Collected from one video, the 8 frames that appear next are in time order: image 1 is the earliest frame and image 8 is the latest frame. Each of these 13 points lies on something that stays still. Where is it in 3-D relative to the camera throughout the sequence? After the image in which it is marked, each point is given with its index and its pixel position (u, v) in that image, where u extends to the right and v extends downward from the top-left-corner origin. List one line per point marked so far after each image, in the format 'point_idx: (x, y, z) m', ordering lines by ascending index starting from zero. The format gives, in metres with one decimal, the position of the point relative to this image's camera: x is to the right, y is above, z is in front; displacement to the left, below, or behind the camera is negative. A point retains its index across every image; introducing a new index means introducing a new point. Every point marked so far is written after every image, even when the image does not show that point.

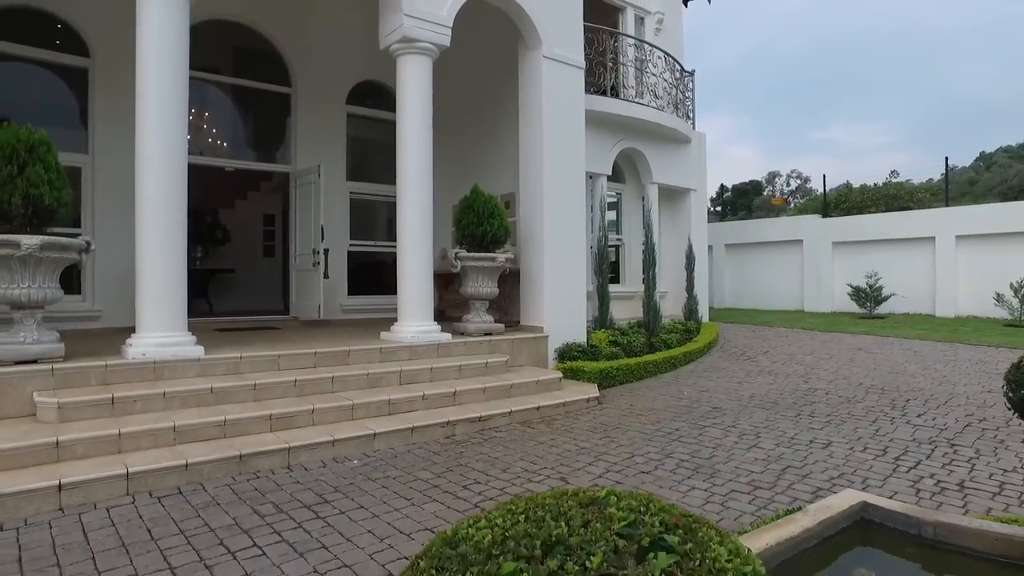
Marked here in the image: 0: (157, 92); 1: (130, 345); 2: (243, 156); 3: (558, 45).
0: (-2.7, +1.5, +5.2) m
1: (-2.8, -0.4, +5.1) m
2: (-3.3, +1.7, +8.5) m
3: (+0.5, +2.9, +8.0) m
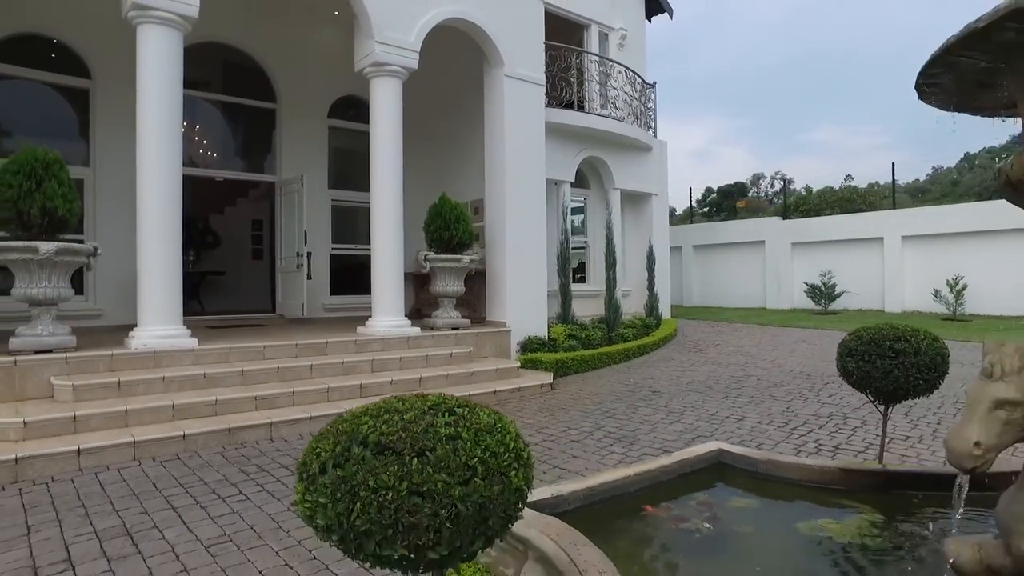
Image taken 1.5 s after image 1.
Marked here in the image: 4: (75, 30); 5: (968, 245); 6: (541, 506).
0: (-3.1, +1.5, +5.9) m
1: (-3.2, -0.4, +5.8) m
2: (-3.8, +1.7, +9.3) m
3: (+0.1, +2.9, +8.7) m
4: (-4.7, +2.8, +7.4) m
5: (+8.9, +0.8, +13.7) m
6: (+0.1, -0.9, +2.8) m
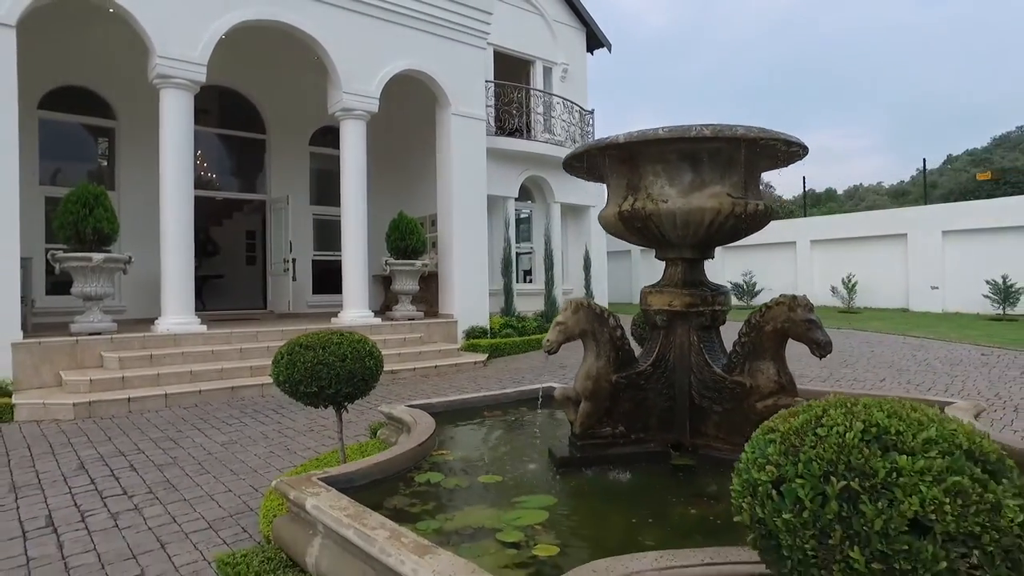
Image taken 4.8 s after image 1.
0: (-3.9, +1.5, +7.9) m
1: (-4.0, -0.4, +7.8) m
2: (-4.6, +1.7, +11.3) m
3: (-0.8, +2.9, +10.8) m
4: (-5.5, +2.8, +9.4) m
5: (+8.0, +0.9, +15.8) m
6: (-0.6, -0.8, +4.8) m
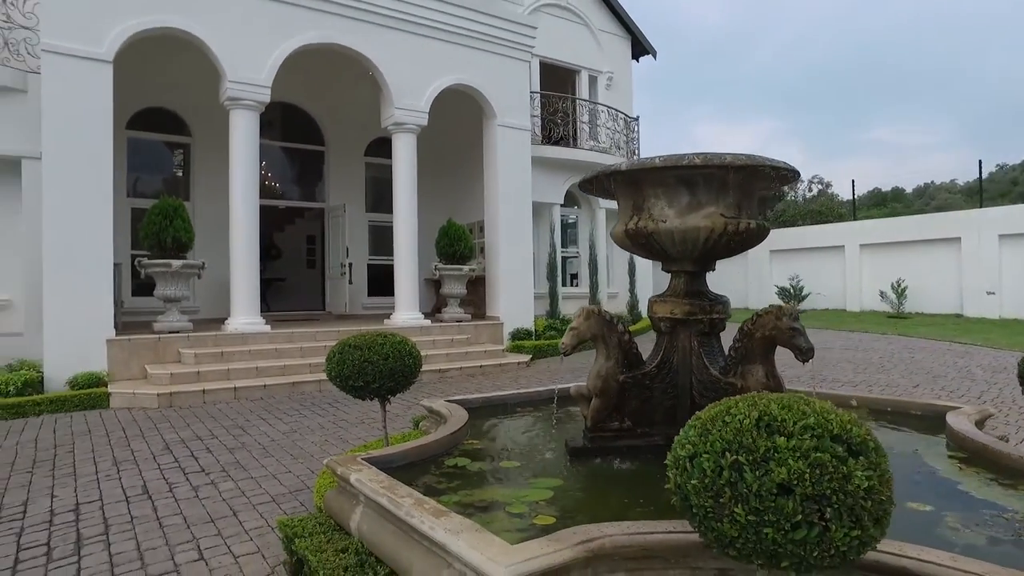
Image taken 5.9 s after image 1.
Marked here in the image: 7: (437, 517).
0: (-3.4, +1.5, +8.7) m
1: (-3.5, -0.4, +8.6) m
2: (-3.9, +1.6, +12.1) m
3: (0.0, +2.8, +11.3) m
4: (-4.9, +2.8, +10.3) m
5: (+9.1, +0.8, +15.6) m
6: (-0.4, -0.9, +5.3) m
7: (-0.3, -0.9, +2.6) m
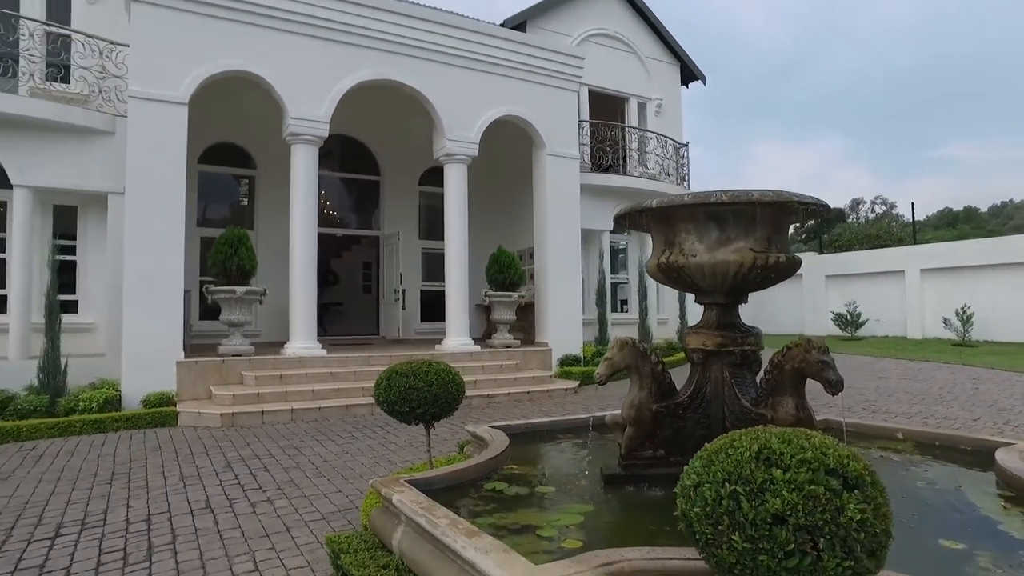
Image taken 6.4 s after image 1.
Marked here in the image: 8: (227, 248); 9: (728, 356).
0: (-2.8, +1.1, +9.2) m
1: (-2.9, -0.8, +9.0) m
2: (-3.0, +1.2, +12.6) m
3: (+0.8, +2.4, +11.5) m
4: (-4.2, +2.4, +10.9) m
5: (+10.2, +0.2, +15.0) m
6: (-0.1, -1.1, +5.5) m
7: (-0.2, -1.0, +2.7) m
8: (-3.6, +0.5, +8.6) m
9: (+1.2, -0.4, +3.9) m
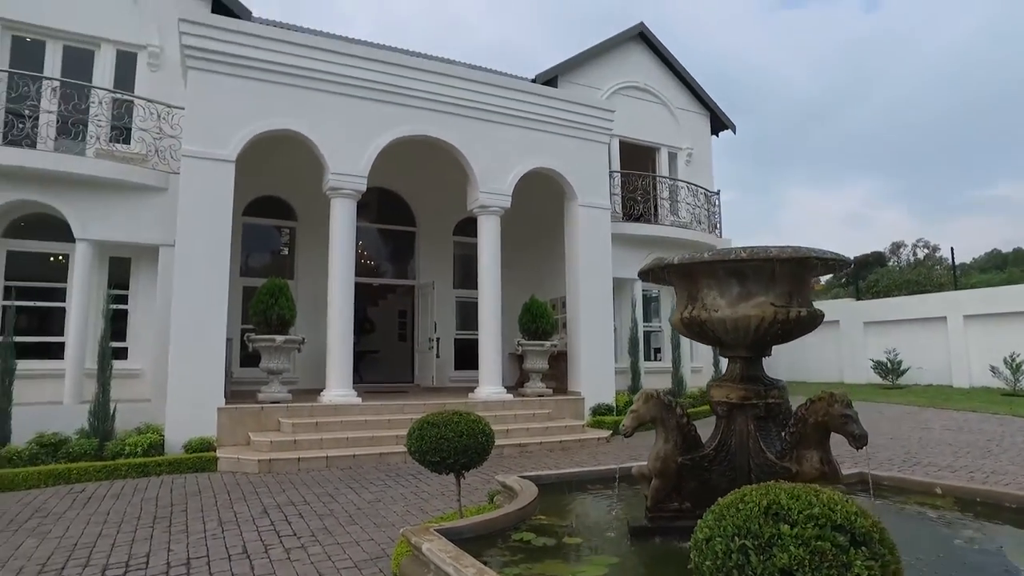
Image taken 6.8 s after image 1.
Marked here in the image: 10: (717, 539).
0: (-2.4, +0.5, +9.5) m
1: (-2.5, -1.4, +9.2) m
2: (-2.4, +0.3, +12.9) m
3: (+1.3, +1.6, +11.8) m
4: (-3.6, +1.6, +11.4) m
5: (+10.9, -0.8, +14.6) m
6: (+0.1, -1.5, +5.5) m
7: (-0.1, -1.2, +2.8) m
8: (-3.2, -0.1, +9.0) m
9: (+1.4, -0.7, +4.0) m
10: (+0.6, -0.7, +2.0) m
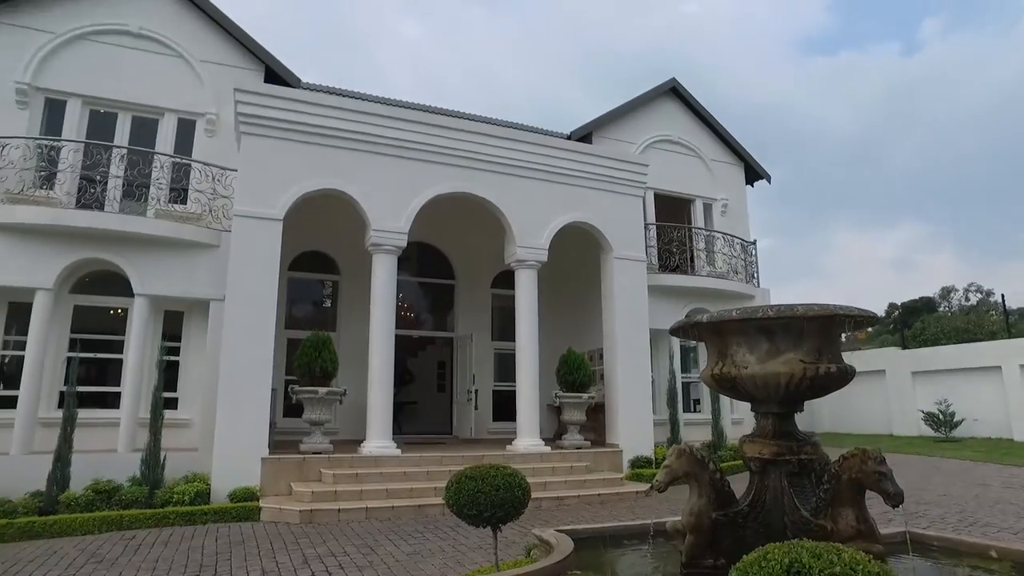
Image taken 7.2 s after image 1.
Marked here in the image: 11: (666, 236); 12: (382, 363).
0: (-1.9, -0.3, +9.8) m
1: (-2.0, -2.2, +9.4) m
2: (-1.7, -0.7, +13.2) m
3: (+1.9, +0.7, +11.9) m
4: (-3.0, +0.7, +11.9) m
5: (+11.7, -1.9, +14.1) m
6: (+0.4, -2.0, +5.6) m
7: (+0.1, -1.5, +2.9) m
8: (-2.7, -0.9, +9.3) m
9: (+1.6, -1.0, +4.0) m
10: (+0.7, -0.9, +2.1) m
11: (+3.2, +1.1, +14.0) m
12: (-1.8, -1.0, +9.6) m
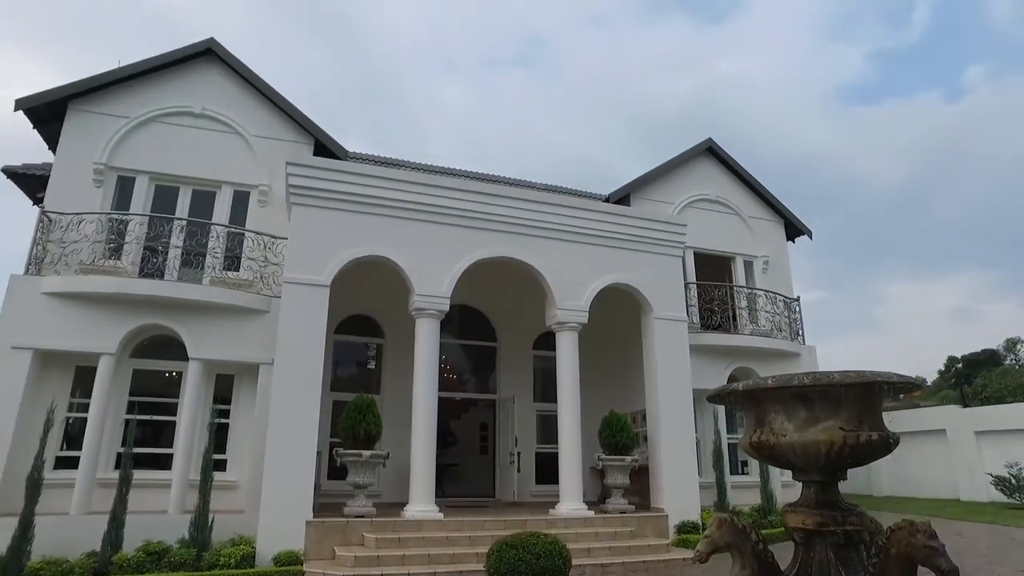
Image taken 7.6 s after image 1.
0: (-1.3, -1.2, +10.0) m
1: (-1.4, -3.1, +9.4) m
2: (-0.9, -1.9, +13.3) m
3: (+2.6, -0.4, +11.9) m
4: (-2.3, -0.4, +12.2) m
5: (+12.5, -2.9, +13.3) m
6: (+0.8, -2.5, +5.5) m
7: (+0.2, -1.8, +2.9) m
8: (-2.1, -1.7, +9.5) m
9: (+1.8, -1.4, +3.9) m
10: (+0.8, -1.2, +2.1) m
11: (+4.0, -0.1, +13.9) m
12: (-1.2, -2.0, +9.7) m
